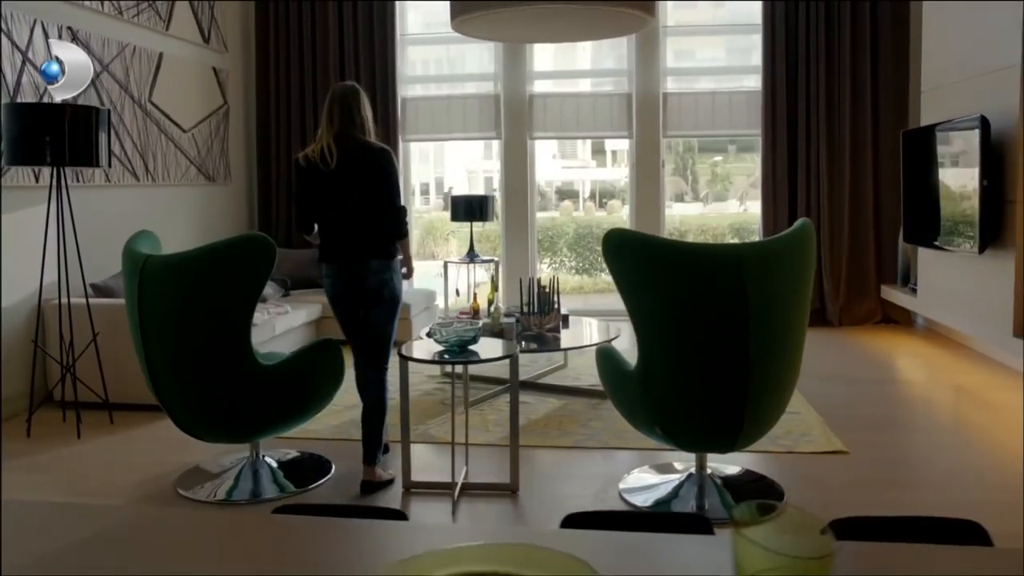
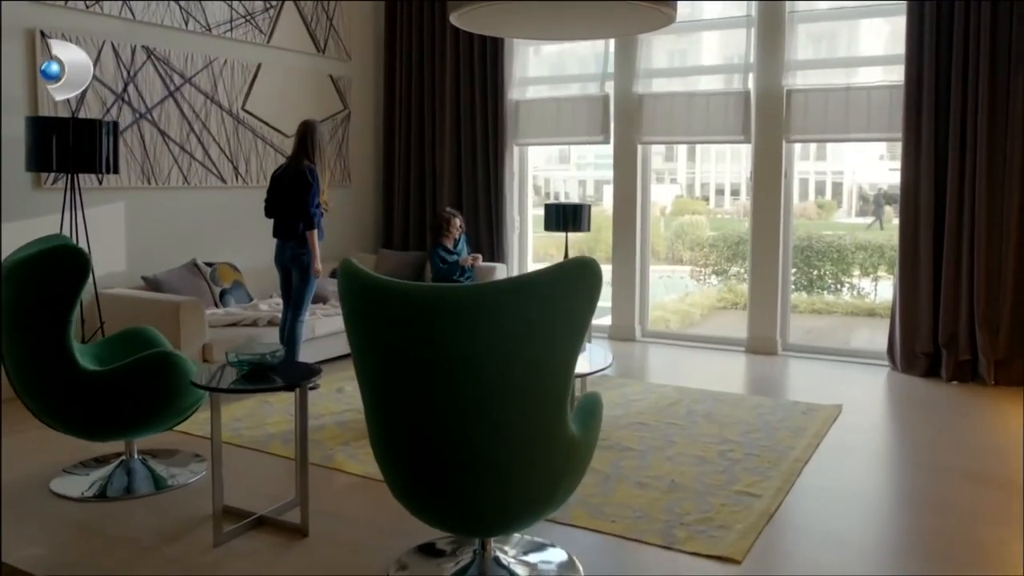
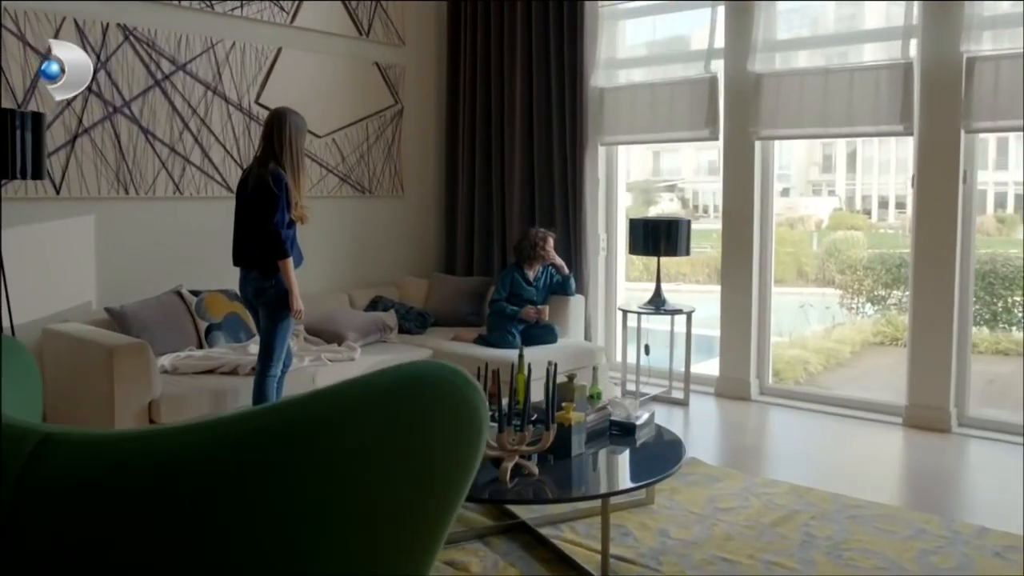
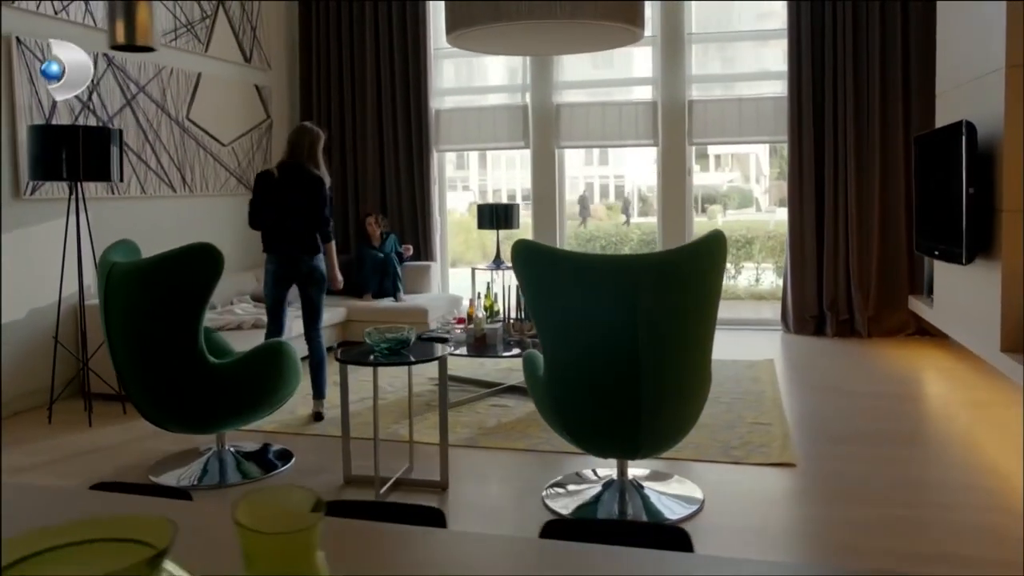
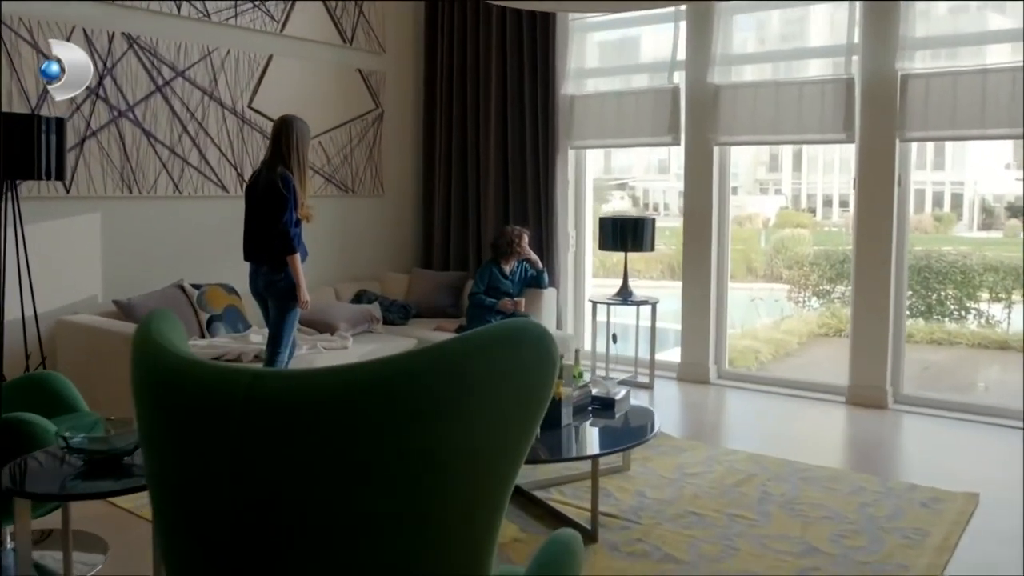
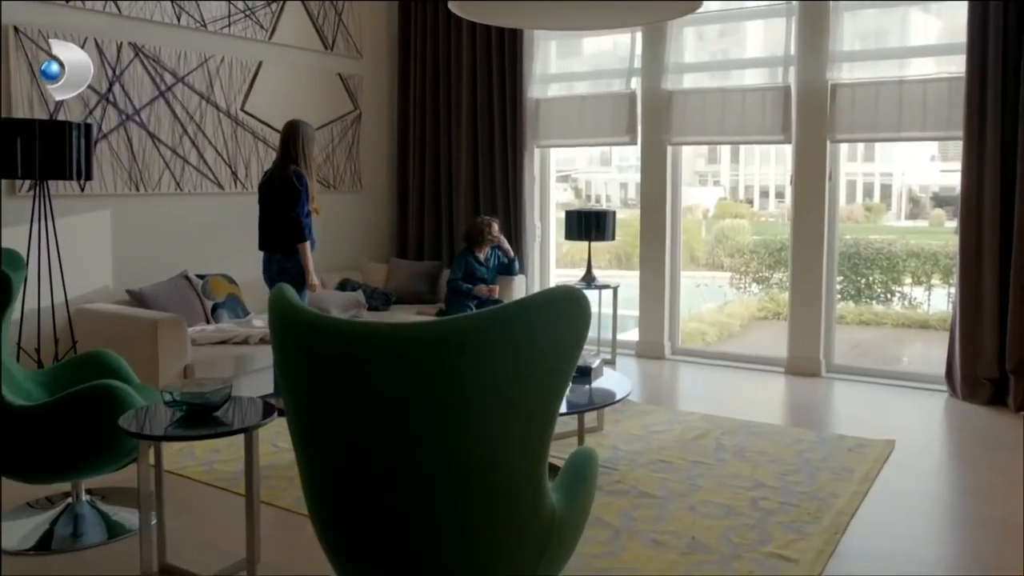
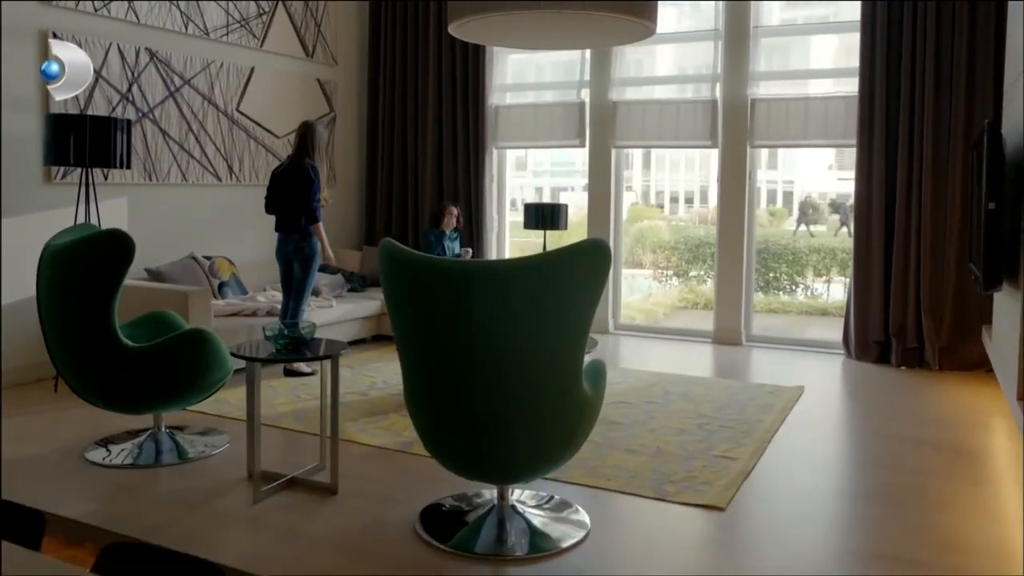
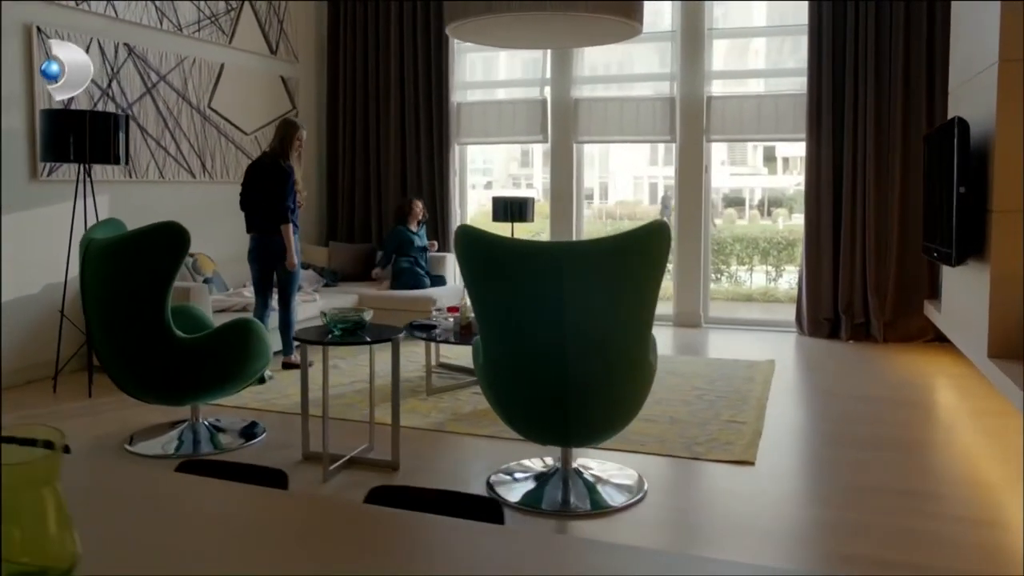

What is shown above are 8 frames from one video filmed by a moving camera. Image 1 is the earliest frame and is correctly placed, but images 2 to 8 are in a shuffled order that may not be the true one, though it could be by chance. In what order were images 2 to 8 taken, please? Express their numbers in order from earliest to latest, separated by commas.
4, 8, 7, 2, 6, 5, 3
